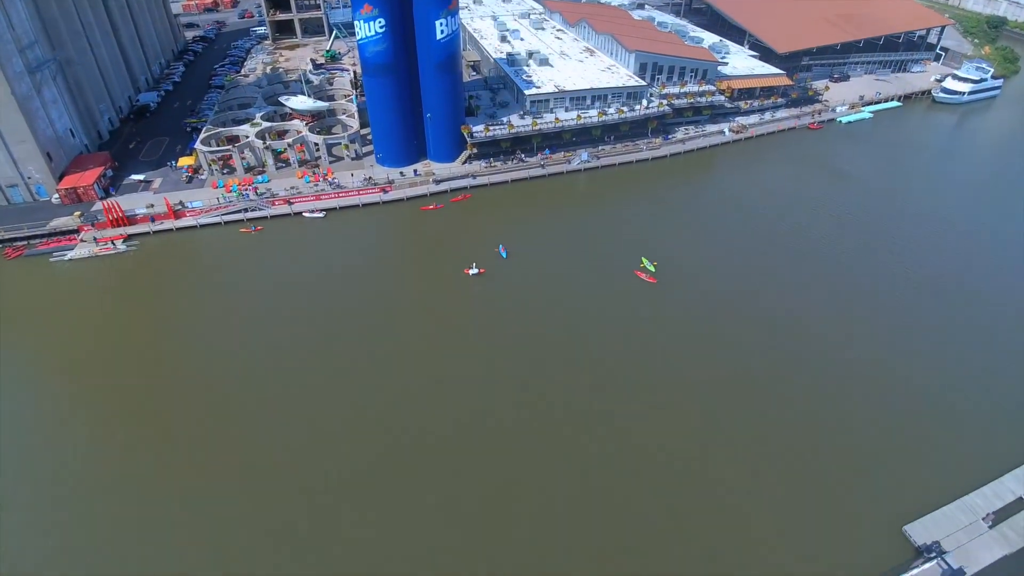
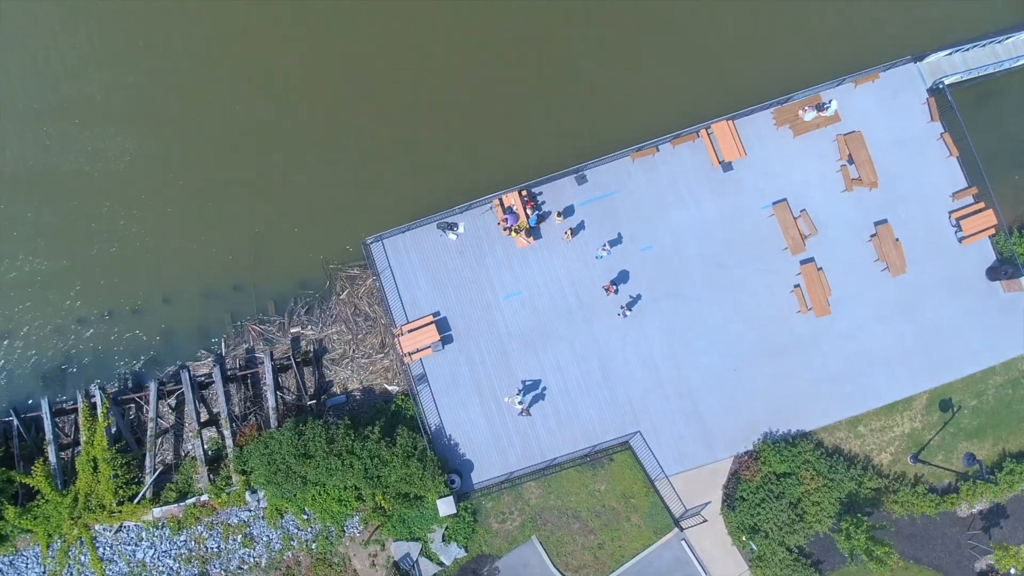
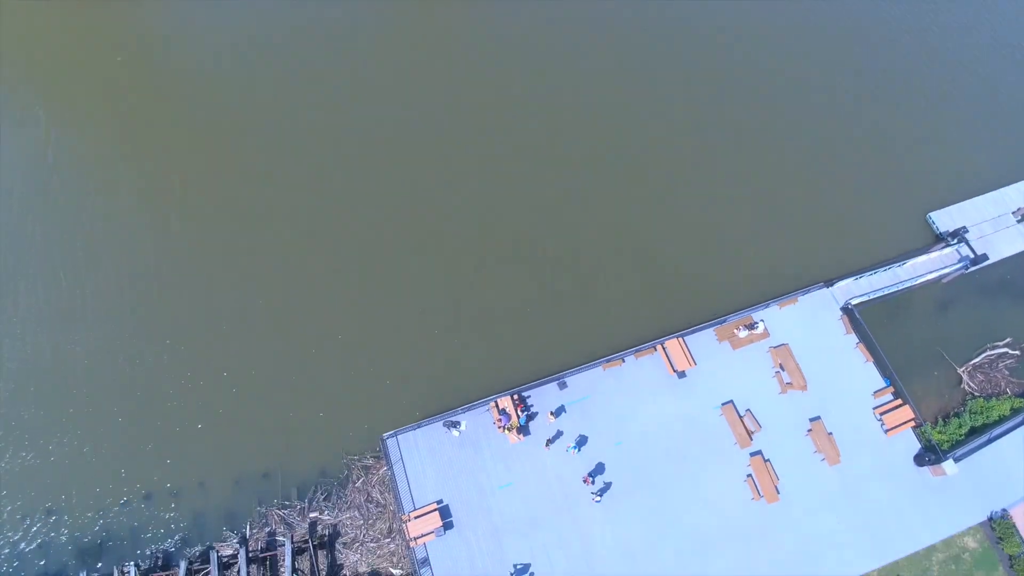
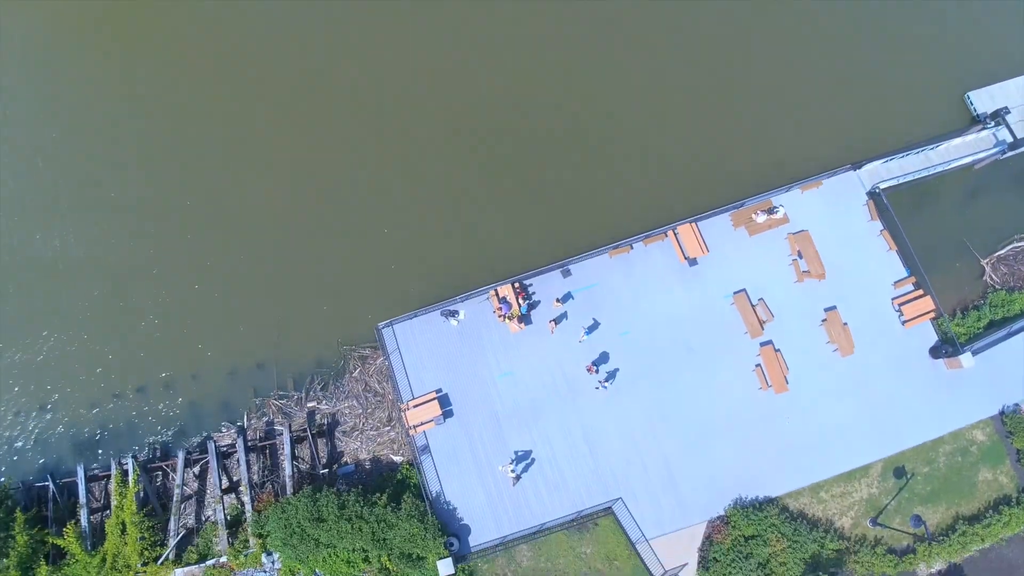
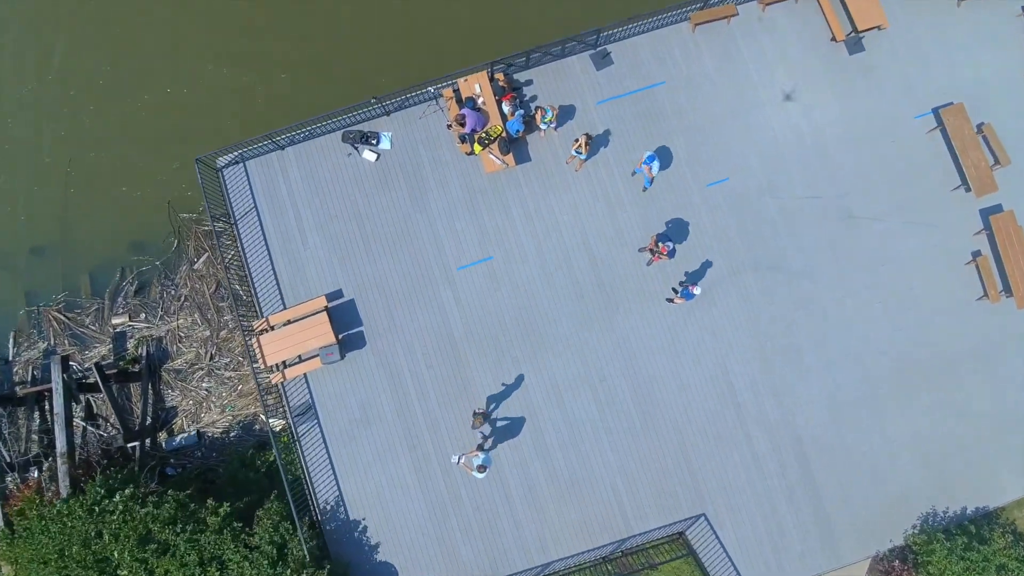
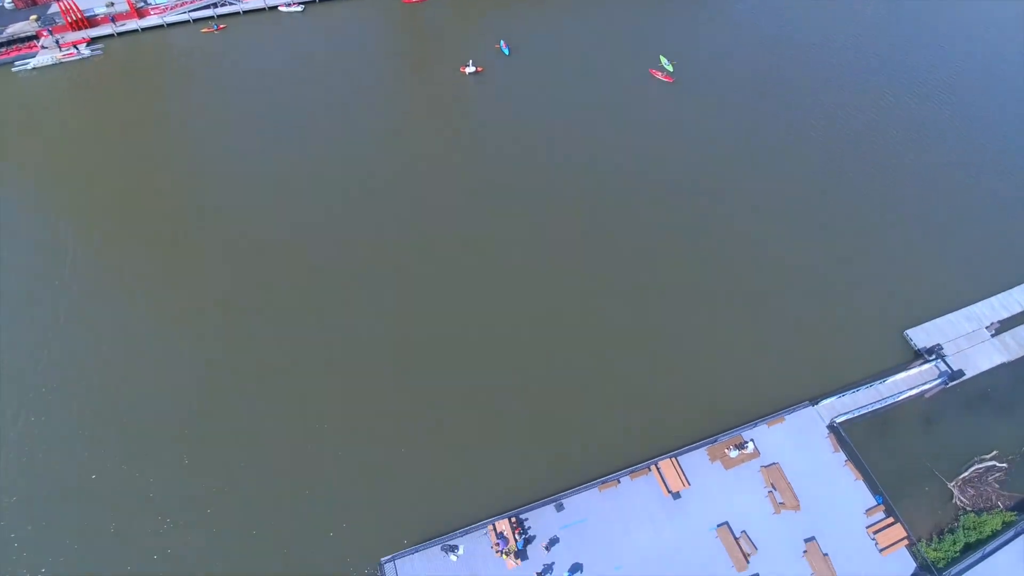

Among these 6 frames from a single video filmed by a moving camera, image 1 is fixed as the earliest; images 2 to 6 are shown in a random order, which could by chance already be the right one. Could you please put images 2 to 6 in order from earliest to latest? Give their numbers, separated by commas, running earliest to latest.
6, 3, 4, 2, 5
